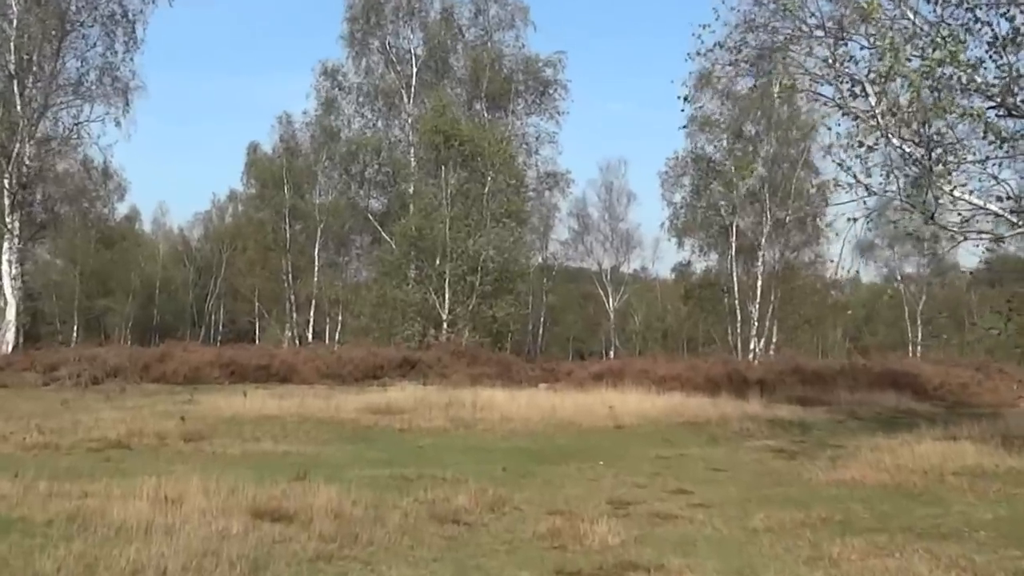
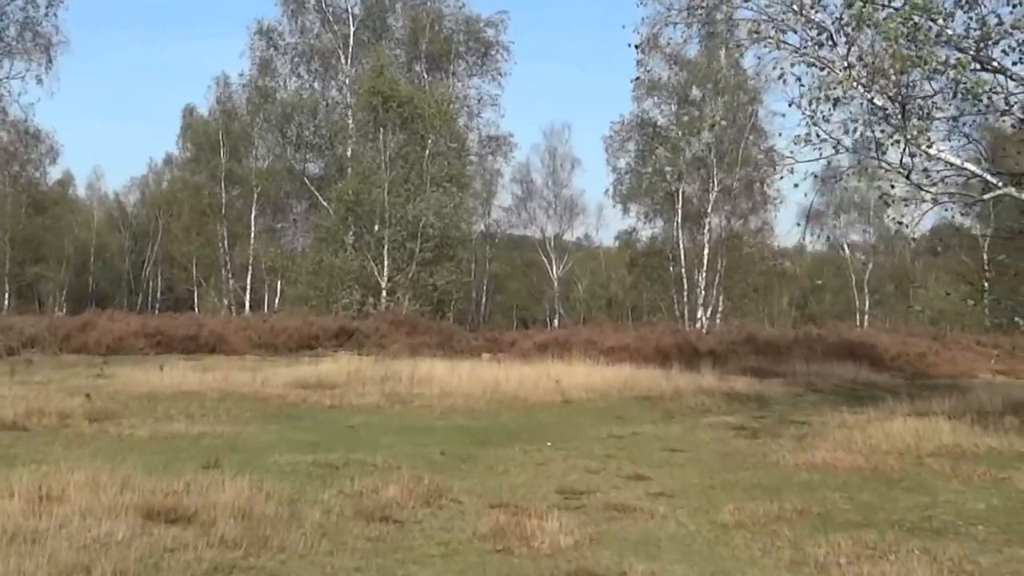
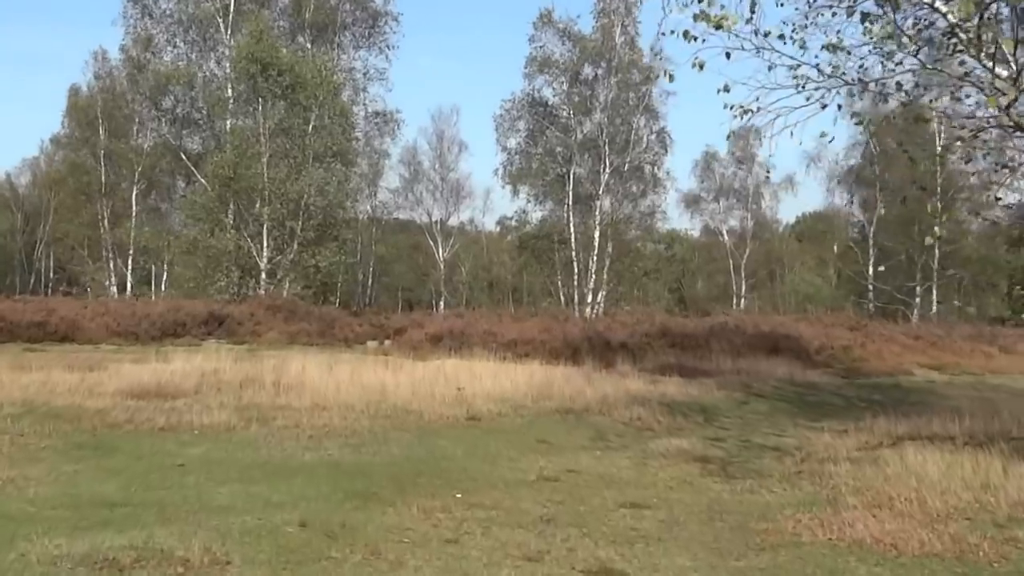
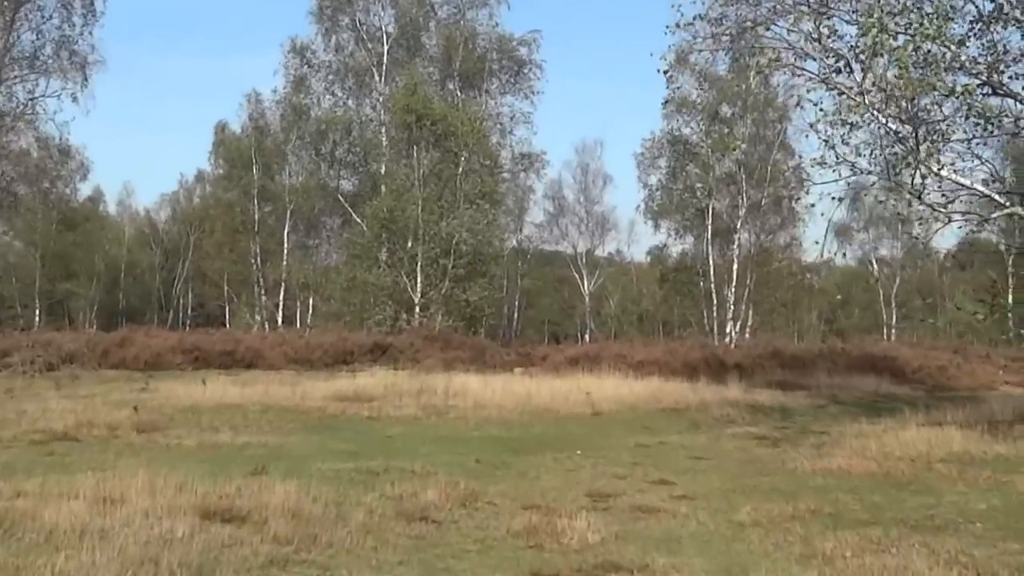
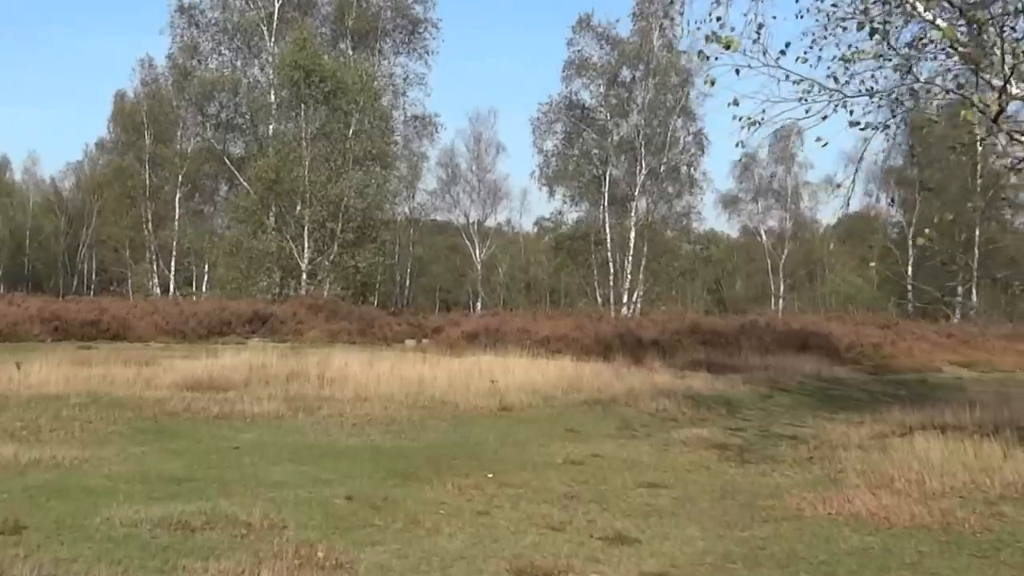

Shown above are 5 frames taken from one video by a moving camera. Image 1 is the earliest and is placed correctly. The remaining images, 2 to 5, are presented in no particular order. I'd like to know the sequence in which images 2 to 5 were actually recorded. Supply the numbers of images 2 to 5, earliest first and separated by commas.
4, 2, 5, 3
